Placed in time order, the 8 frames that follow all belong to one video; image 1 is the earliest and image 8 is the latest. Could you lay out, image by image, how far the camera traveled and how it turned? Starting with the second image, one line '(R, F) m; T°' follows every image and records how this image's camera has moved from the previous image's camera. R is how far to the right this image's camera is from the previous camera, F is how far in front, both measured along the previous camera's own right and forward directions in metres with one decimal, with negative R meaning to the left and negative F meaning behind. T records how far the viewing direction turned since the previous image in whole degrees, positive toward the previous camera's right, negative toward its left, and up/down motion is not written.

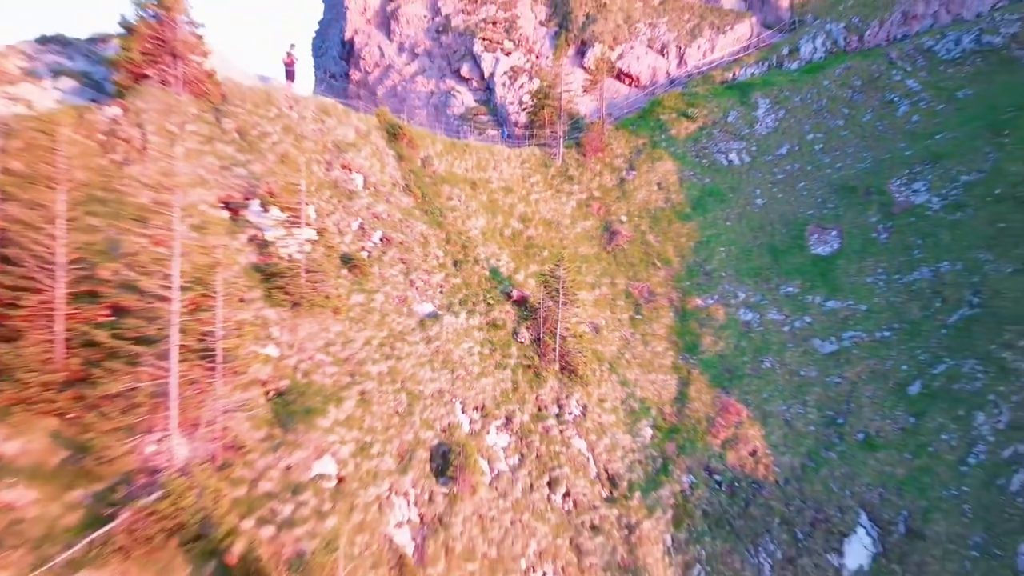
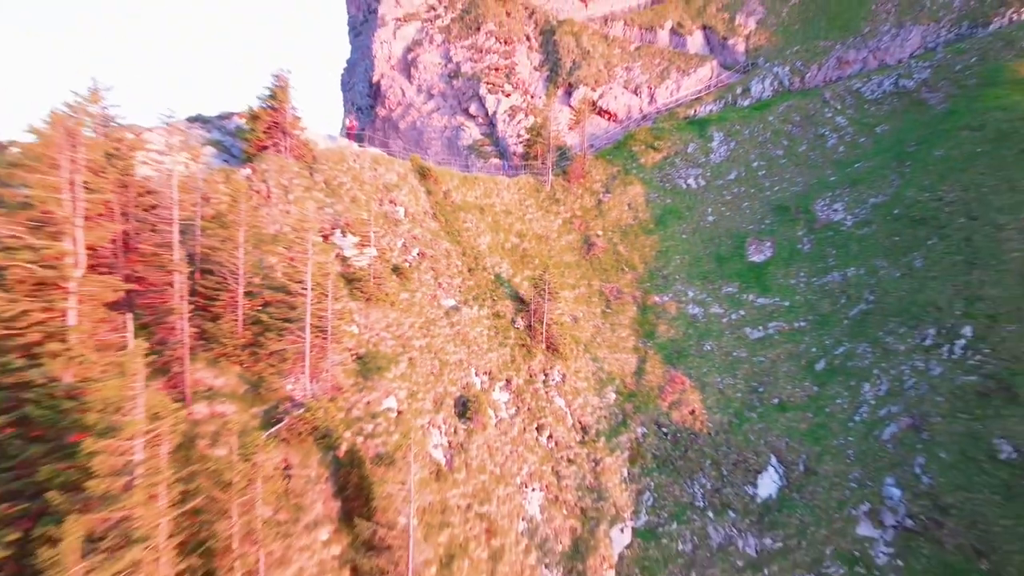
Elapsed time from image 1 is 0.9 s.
(0.0, -4.8) m; 0°
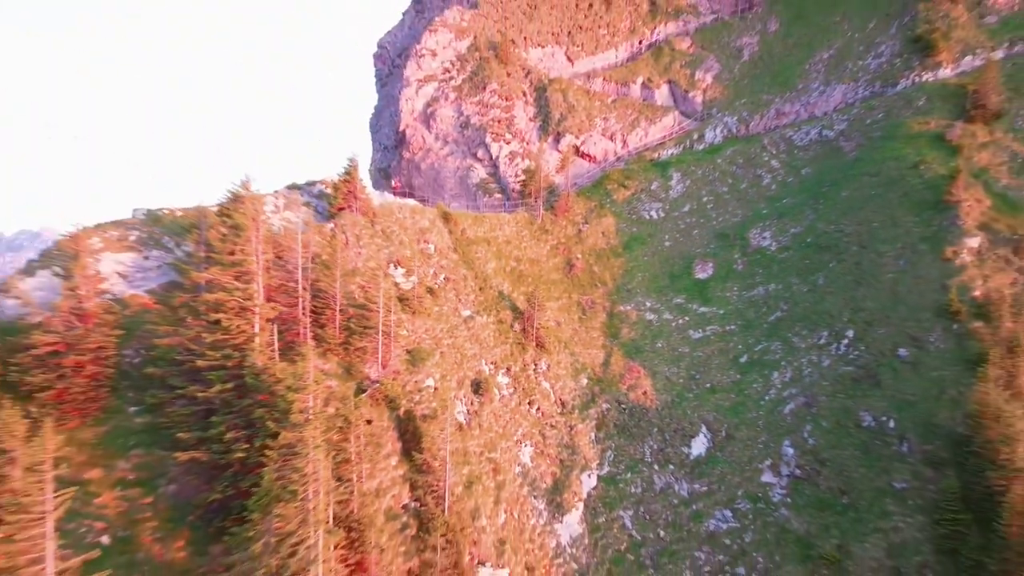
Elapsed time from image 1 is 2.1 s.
(0.0, -6.7) m; 0°
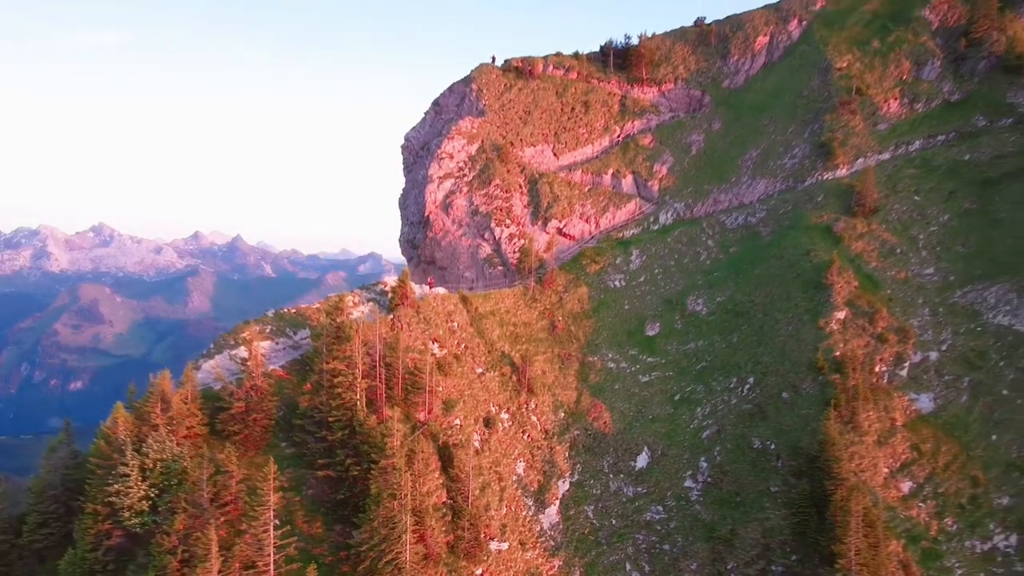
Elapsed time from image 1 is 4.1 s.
(-0.1, -10.6) m; 0°
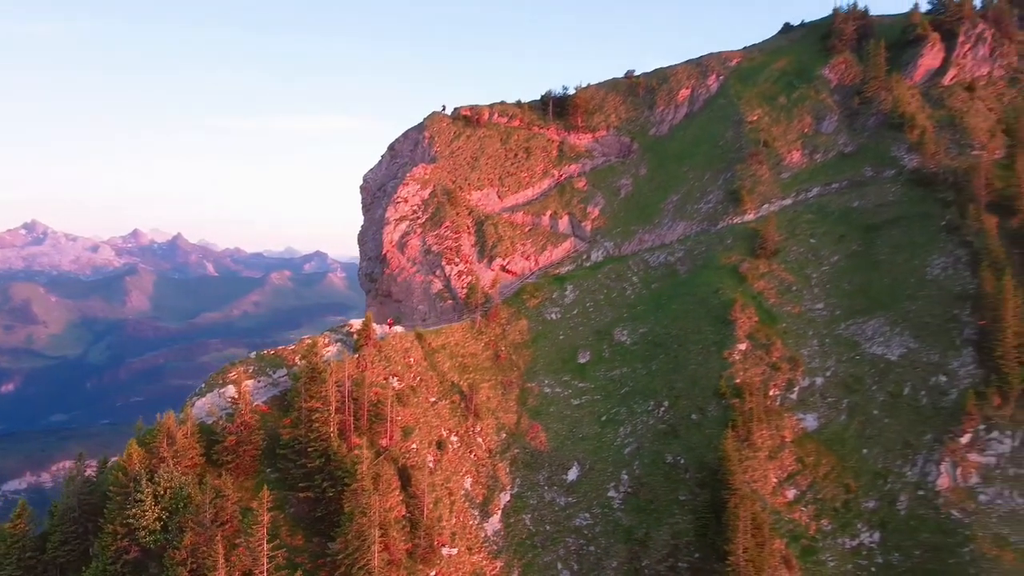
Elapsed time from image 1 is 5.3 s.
(0.0, -5.5) m; +4°
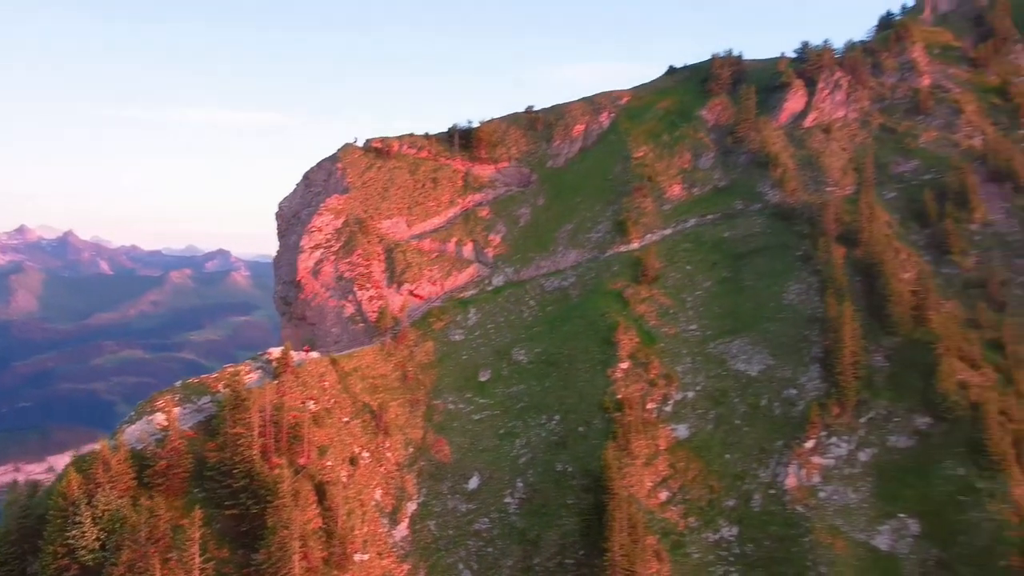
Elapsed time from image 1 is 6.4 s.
(+0.2, -4.6) m; +6°
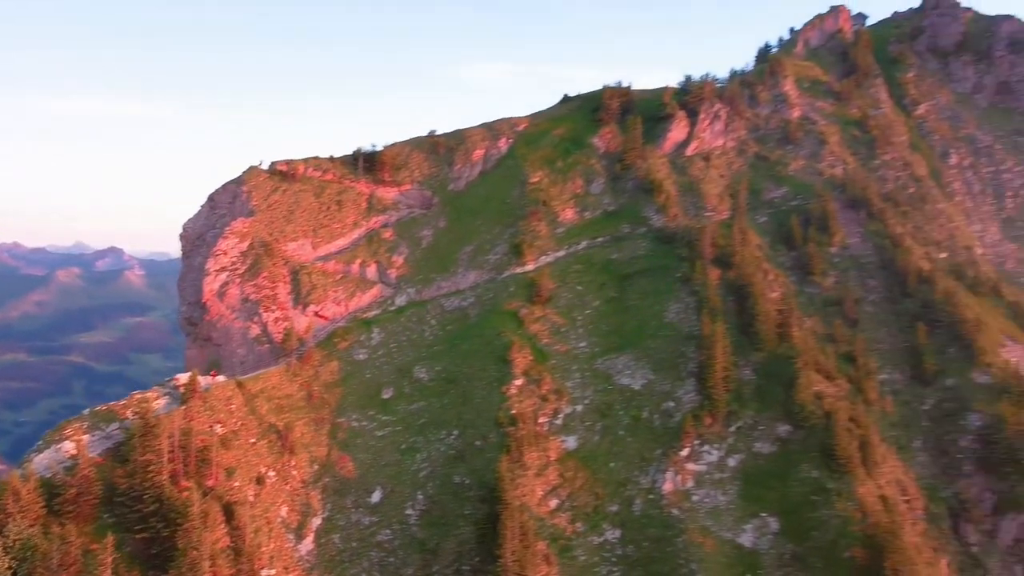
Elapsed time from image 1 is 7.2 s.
(+0.4, -3.3) m; +6°
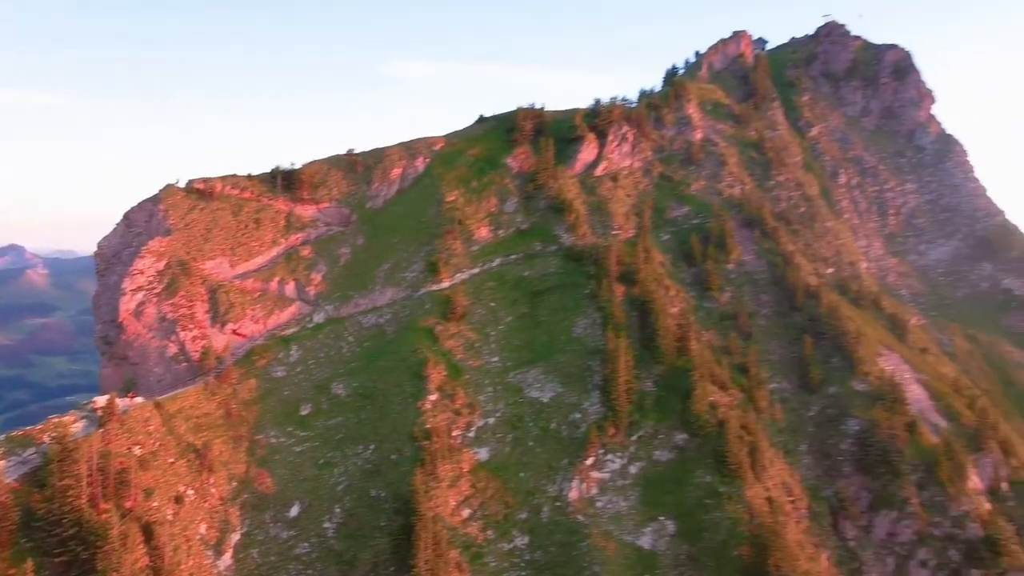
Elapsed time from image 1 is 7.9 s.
(+0.6, -2.7) m; +5°
